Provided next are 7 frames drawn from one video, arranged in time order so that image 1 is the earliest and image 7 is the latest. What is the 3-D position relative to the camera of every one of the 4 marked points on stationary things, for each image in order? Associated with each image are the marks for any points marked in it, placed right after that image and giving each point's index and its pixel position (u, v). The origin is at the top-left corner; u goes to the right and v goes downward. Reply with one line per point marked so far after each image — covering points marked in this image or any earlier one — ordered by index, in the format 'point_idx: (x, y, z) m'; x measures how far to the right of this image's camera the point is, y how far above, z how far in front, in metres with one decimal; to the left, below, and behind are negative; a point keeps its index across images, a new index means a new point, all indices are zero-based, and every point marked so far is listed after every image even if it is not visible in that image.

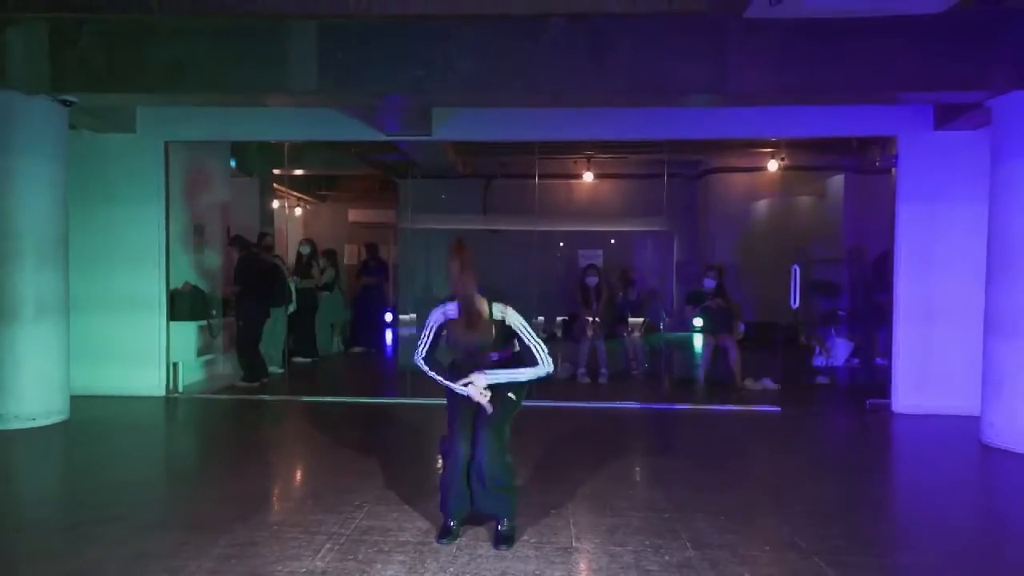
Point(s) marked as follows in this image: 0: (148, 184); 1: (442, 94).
0: (-4.7, +1.3, +8.1) m
1: (-0.7, +1.9, +6.3) m
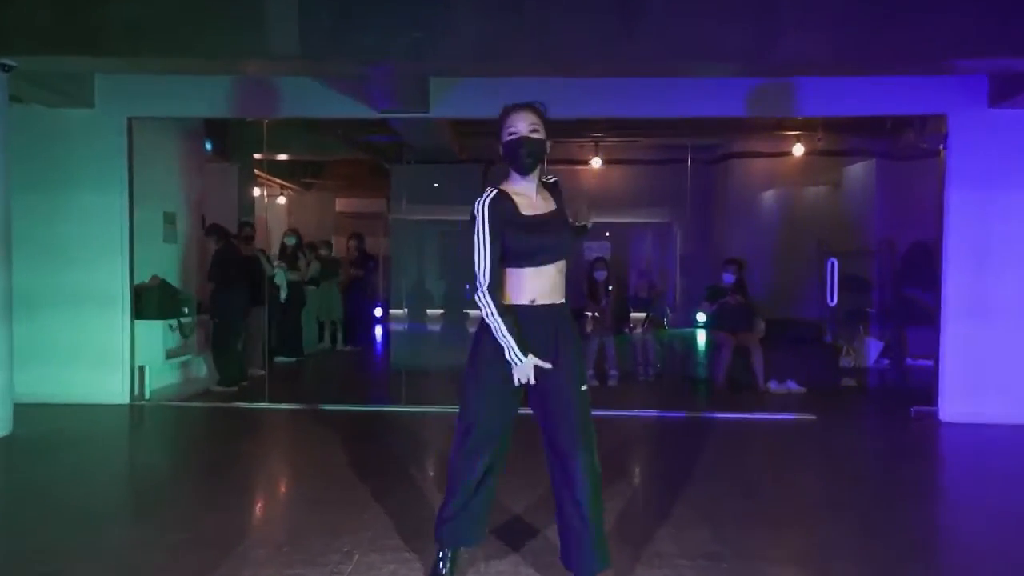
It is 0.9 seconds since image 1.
0: (-4.6, +1.4, +7.2) m
1: (-0.6, +2.0, +5.4) m
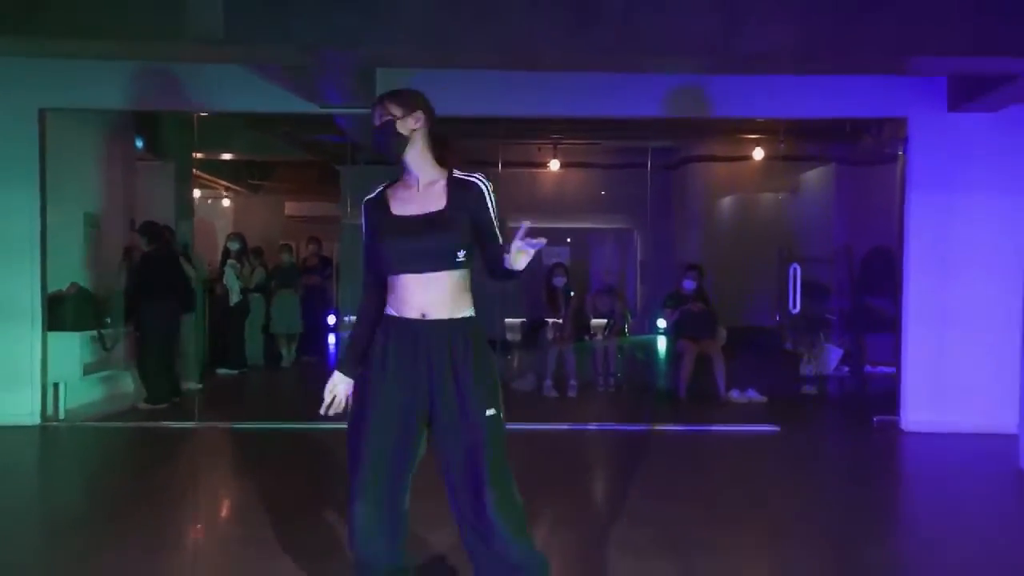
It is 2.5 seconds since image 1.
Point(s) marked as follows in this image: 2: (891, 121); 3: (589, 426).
0: (-5.1, +1.3, +6.6) m
1: (-1.0, +1.9, +5.0) m
2: (+4.1, +1.8, +6.8) m
3: (+0.9, -1.6, +7.5) m
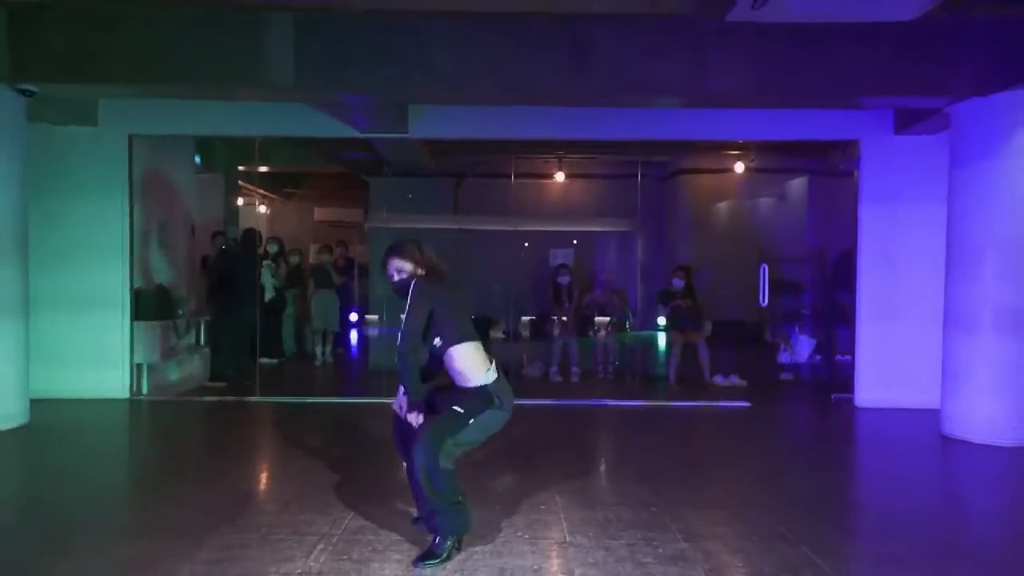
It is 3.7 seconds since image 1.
0: (-5.0, +1.3, +7.8) m
1: (-0.9, +2.0, +6.2) m
2: (+4.2, +1.9, +8.0) m
3: (+1.1, -1.6, +8.7) m
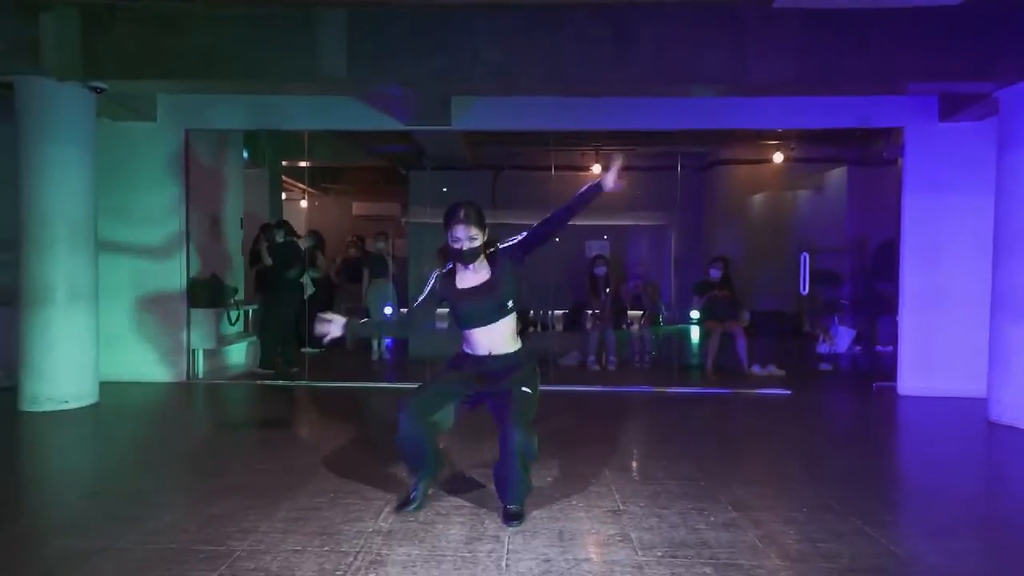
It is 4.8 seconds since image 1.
0: (-4.5, +1.5, +8.2) m
1: (-0.4, +2.1, +6.4) m
2: (+4.8, +2.0, +7.9) m
3: (+1.6, -1.4, +8.8) m
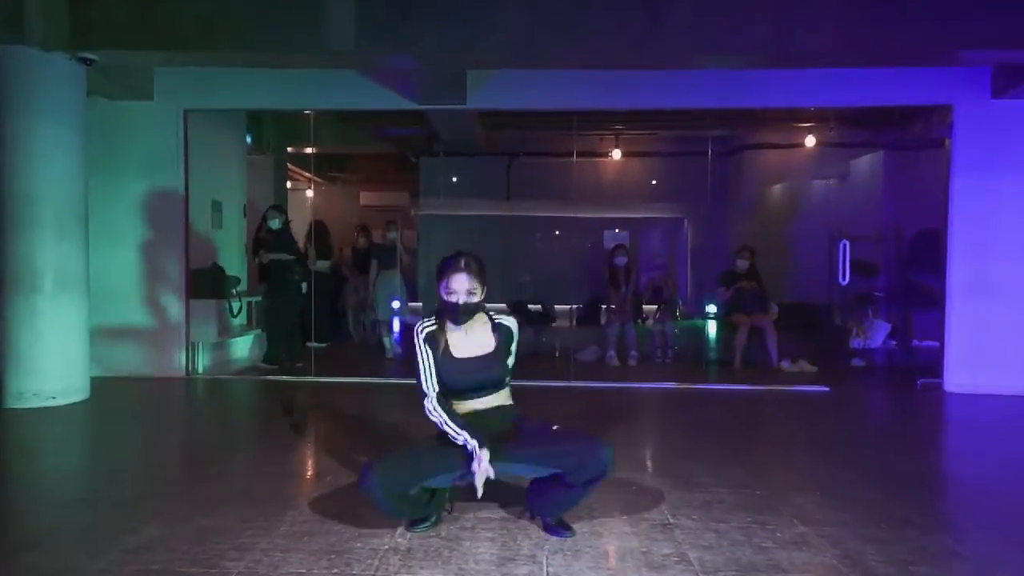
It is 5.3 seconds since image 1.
0: (-4.2, +1.6, +7.7) m
1: (-0.2, +2.2, +5.9) m
2: (+5.0, +2.1, +7.4) m
3: (+1.8, -1.3, +8.3) m
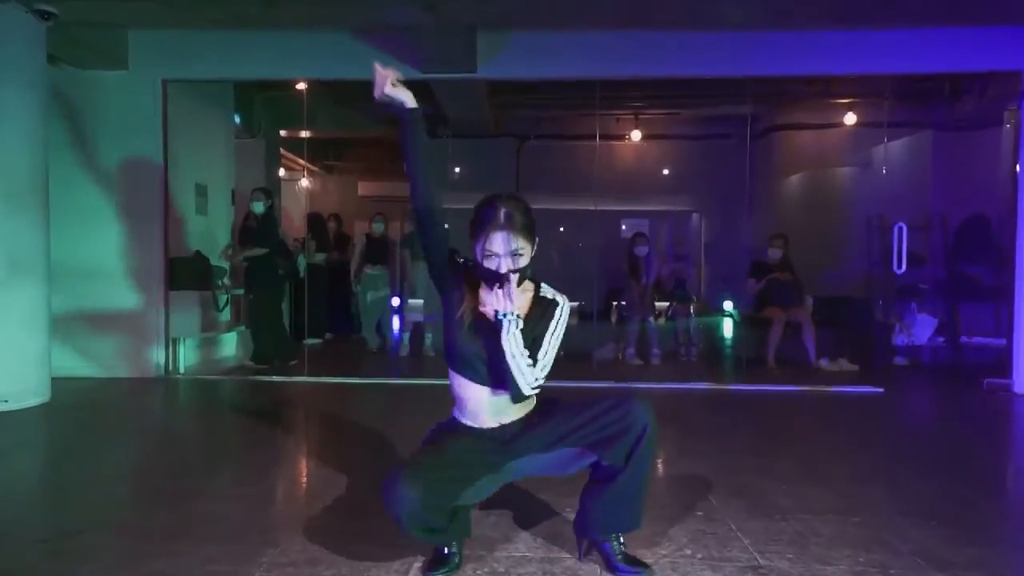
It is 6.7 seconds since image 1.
0: (-4.1, +1.7, +6.9) m
1: (-0.1, +2.3, +5.1) m
2: (+5.2, +2.2, +6.6) m
3: (+2.0, -1.2, +7.5) m
